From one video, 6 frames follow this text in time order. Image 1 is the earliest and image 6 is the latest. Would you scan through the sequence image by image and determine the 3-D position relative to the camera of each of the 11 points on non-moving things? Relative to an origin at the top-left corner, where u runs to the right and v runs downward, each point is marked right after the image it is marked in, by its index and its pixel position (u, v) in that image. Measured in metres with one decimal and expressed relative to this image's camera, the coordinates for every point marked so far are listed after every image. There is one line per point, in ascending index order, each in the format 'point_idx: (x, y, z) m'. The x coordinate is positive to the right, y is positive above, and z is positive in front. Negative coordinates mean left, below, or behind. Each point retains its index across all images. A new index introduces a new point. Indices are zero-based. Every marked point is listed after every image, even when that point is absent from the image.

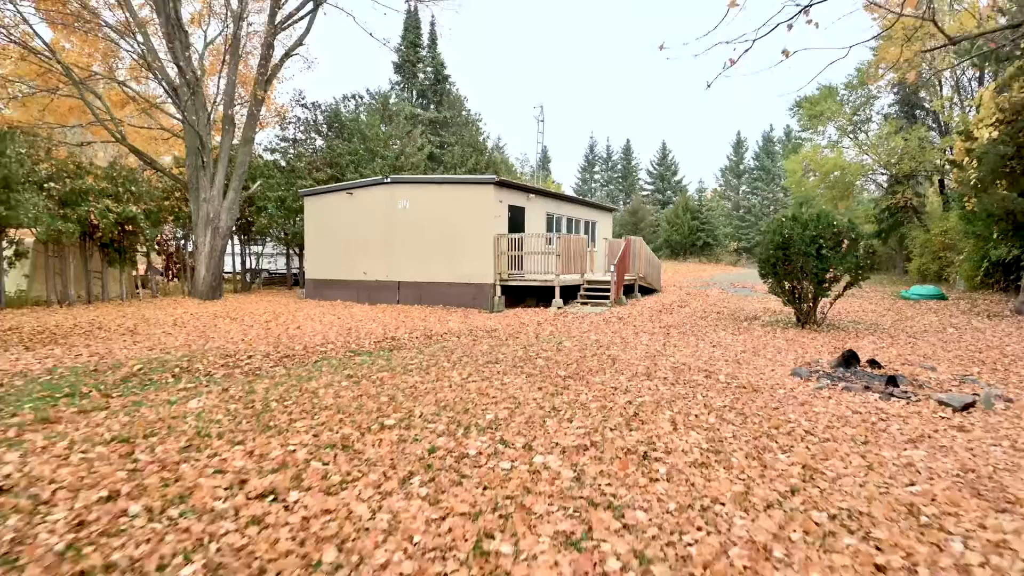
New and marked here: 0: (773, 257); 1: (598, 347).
0: (+5.4, +0.6, +10.5) m
1: (+1.3, -1.0, +8.2) m
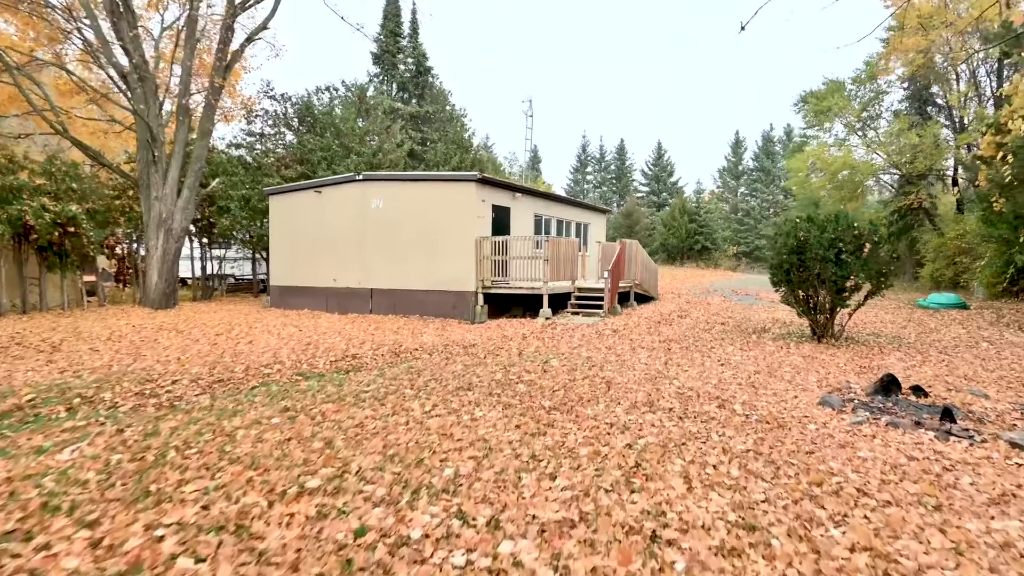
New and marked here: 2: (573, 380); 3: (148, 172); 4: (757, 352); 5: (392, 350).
0: (+5.1, +0.5, +9.6) m
1: (+1.0, -1.1, +7.2) m
2: (+0.7, -1.1, +6.3) m
3: (-9.8, +3.1, +13.9) m
4: (+4.2, -1.1, +8.8) m
5: (-2.0, -1.0, +8.6) m
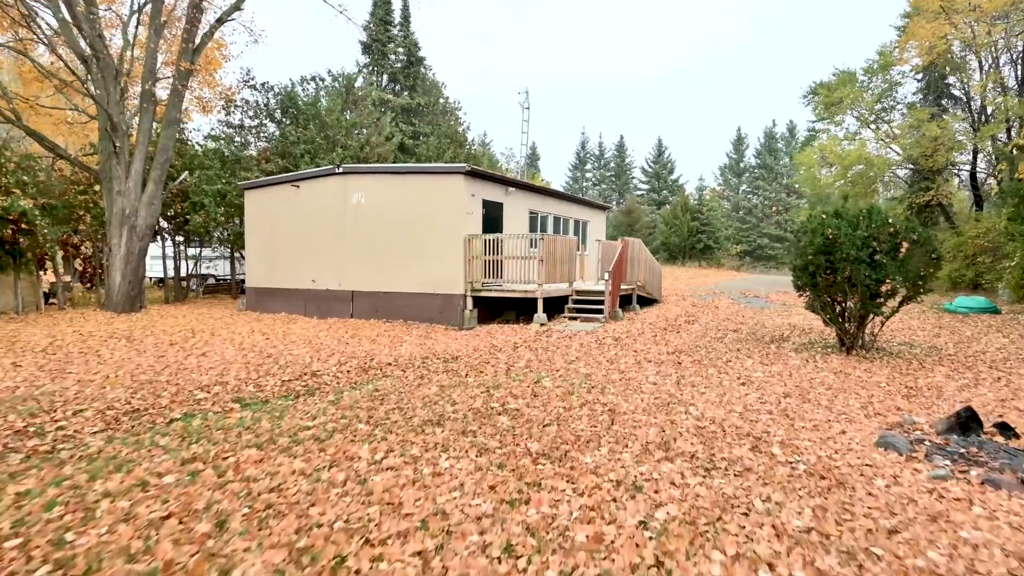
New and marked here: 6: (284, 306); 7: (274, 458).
0: (+4.9, +0.4, +8.4) m
1: (+0.9, -1.2, +6.0) m
2: (+0.6, -1.2, +5.2) m
3: (-10.0, +3.1, +12.7) m
4: (+4.0, -1.2, +7.6) m
5: (-2.2, -1.1, +7.5) m
6: (-6.2, -0.5, +14.0) m
7: (-1.7, -1.2, +3.8) m
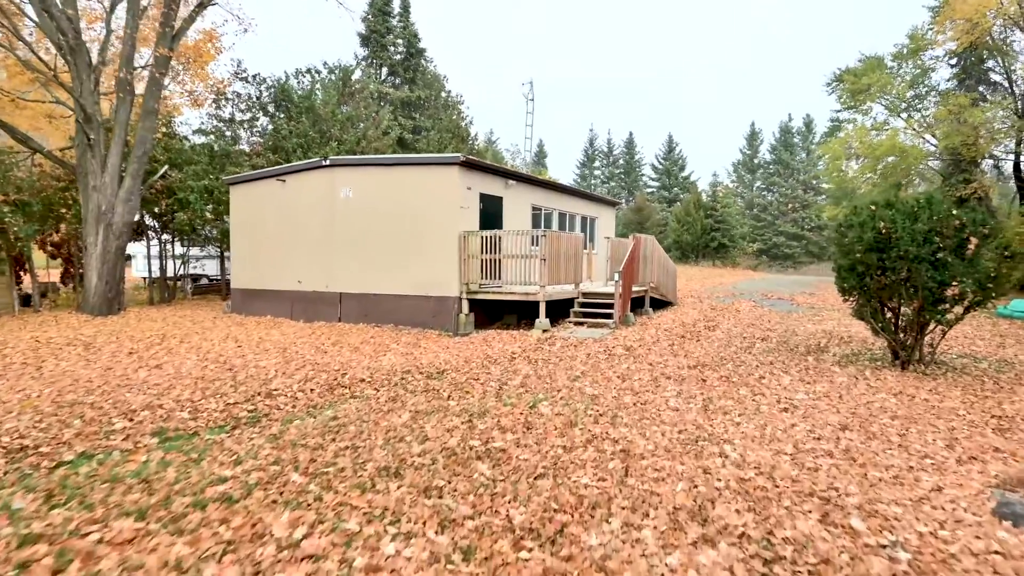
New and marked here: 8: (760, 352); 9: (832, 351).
0: (+4.9, +0.3, +7.2) m
1: (+0.8, -1.2, +4.9) m
2: (+0.5, -1.3, +4.0) m
3: (-9.9, +3.0, +11.8) m
4: (+3.9, -1.2, +6.4) m
5: (-2.3, -1.2, +6.4) m
6: (-6.2, -0.5, +13.0) m
7: (-1.9, -1.3, +2.7) m
8: (+4.1, -1.1, +8.4) m
9: (+5.3, -1.0, +8.5) m
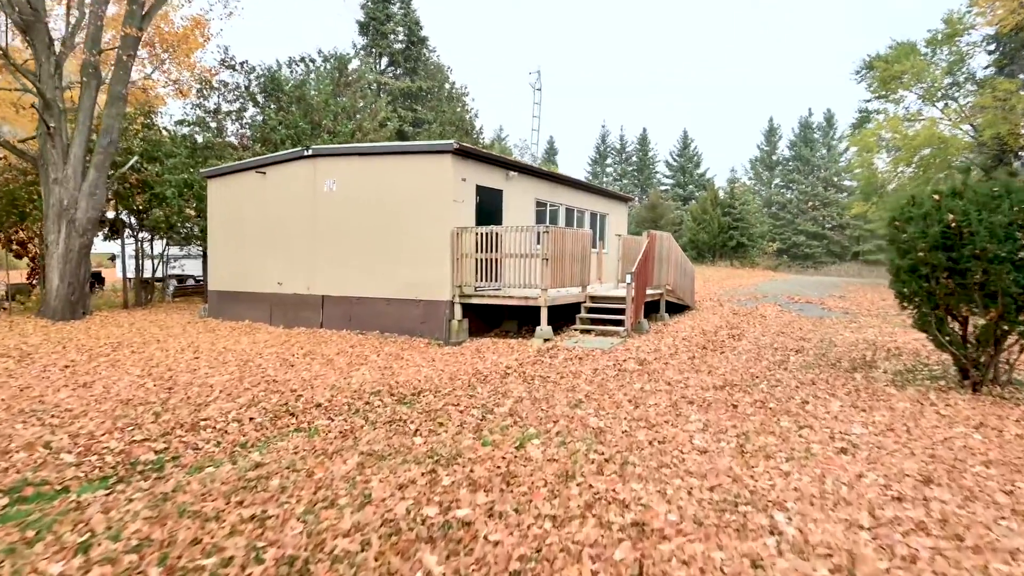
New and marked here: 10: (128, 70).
0: (+4.7, +0.3, +6.0) m
1: (+0.6, -1.3, +3.7) m
2: (+0.3, -1.3, +2.9) m
3: (-9.9, +3.0, +10.9) m
4: (+3.8, -1.3, +5.2) m
5: (-2.4, -1.2, +5.3) m
6: (-6.2, -0.6, +12.0) m
7: (-2.1, -1.4, +1.6) m
8: (+4.0, -1.1, +7.2) m
9: (+5.2, -1.1, +7.3) m
10: (-8.3, +4.7, +11.0) m
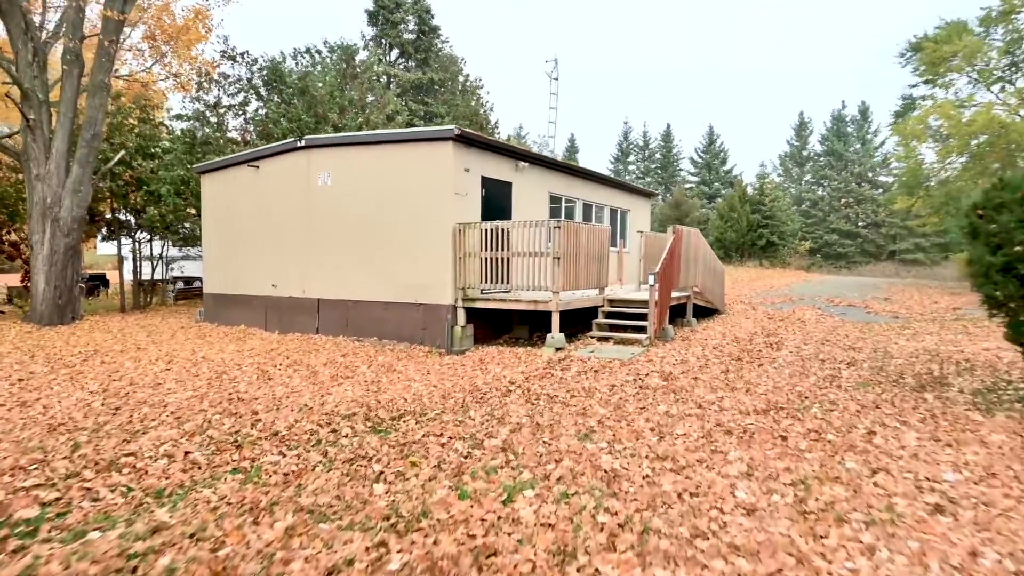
0: (+4.7, +0.3, +4.8) m
1: (+0.5, -1.3, +2.7) m
2: (+0.1, -1.4, +1.9) m
3: (-9.7, +2.9, +10.3) m
4: (+3.7, -1.3, +4.1) m
5: (-2.5, -1.3, +4.4) m
6: (-5.9, -0.6, +11.3) m
7: (-2.3, -1.4, +0.8) m
8: (+4.0, -1.2, +6.1) m
9: (+5.2, -1.1, +6.1) m
10: (-8.1, +4.6, +10.4) m
